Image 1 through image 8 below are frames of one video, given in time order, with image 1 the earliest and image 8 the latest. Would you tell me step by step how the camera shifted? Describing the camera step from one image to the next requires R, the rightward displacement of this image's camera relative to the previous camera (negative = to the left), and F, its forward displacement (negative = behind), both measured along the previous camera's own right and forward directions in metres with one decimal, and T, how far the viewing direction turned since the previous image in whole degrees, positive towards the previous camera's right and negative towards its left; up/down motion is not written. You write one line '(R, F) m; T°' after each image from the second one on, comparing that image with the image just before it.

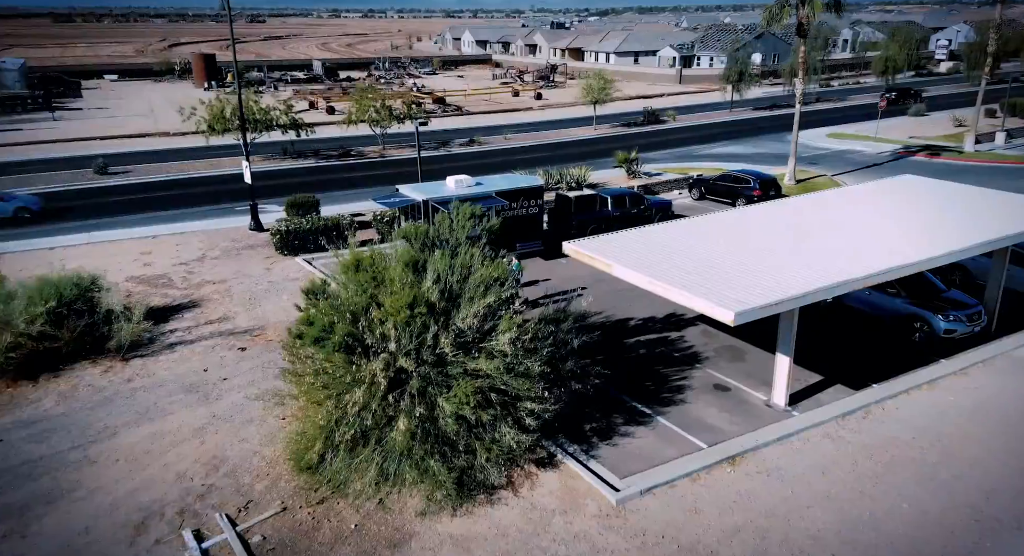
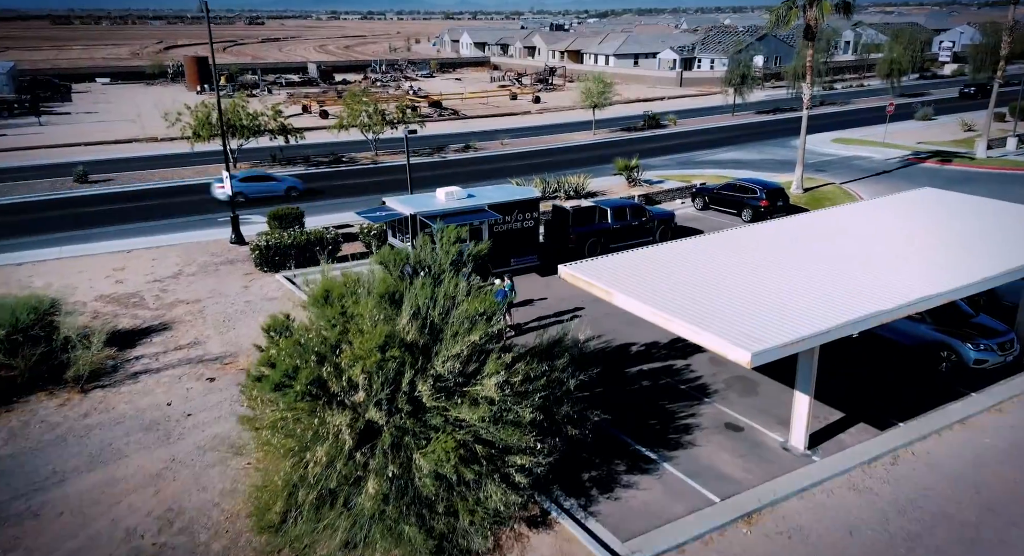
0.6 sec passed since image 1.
(+0.2, +1.3) m; 0°
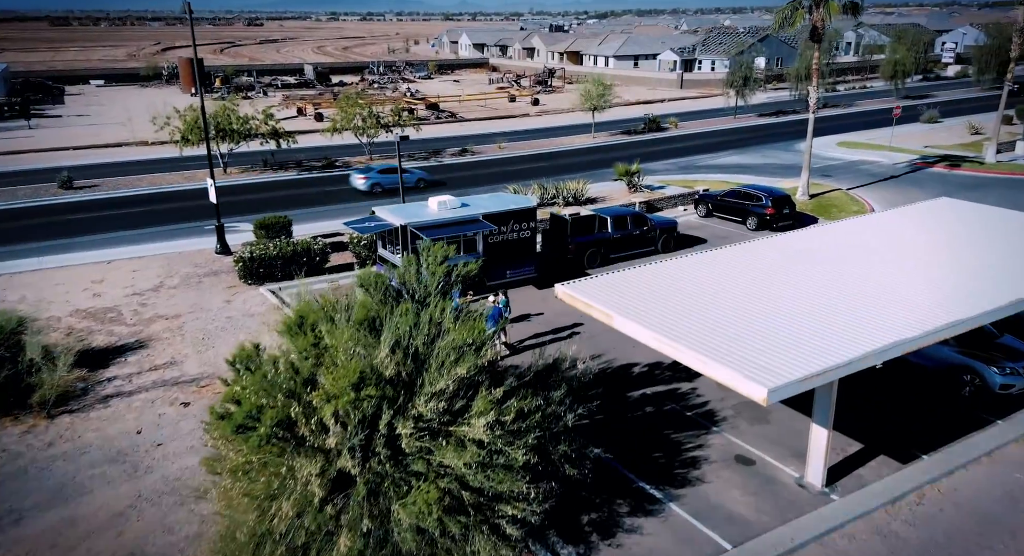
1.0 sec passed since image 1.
(+0.1, +0.9) m; 0°
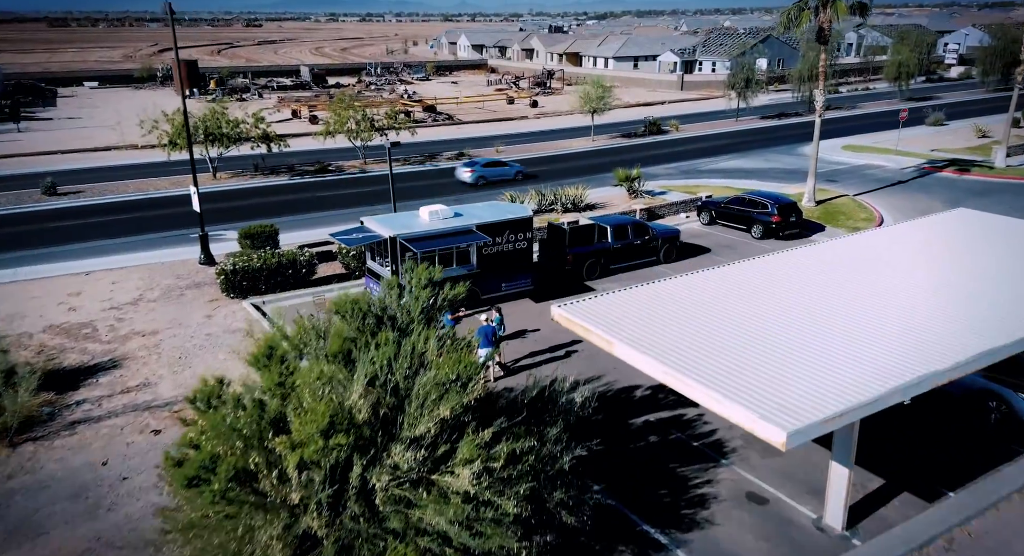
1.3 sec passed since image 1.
(+0.1, +0.9) m; 0°
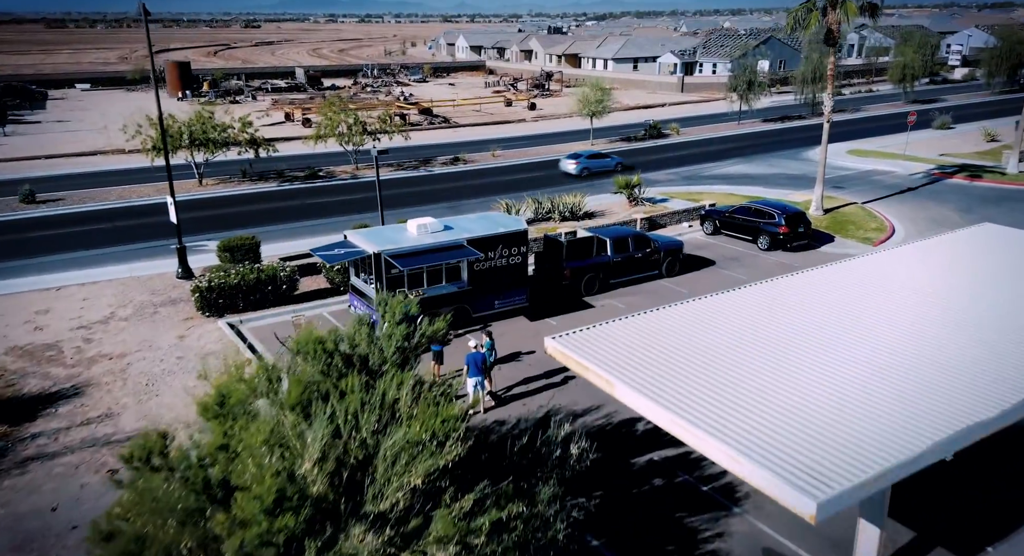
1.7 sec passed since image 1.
(+0.1, +1.1) m; 0°
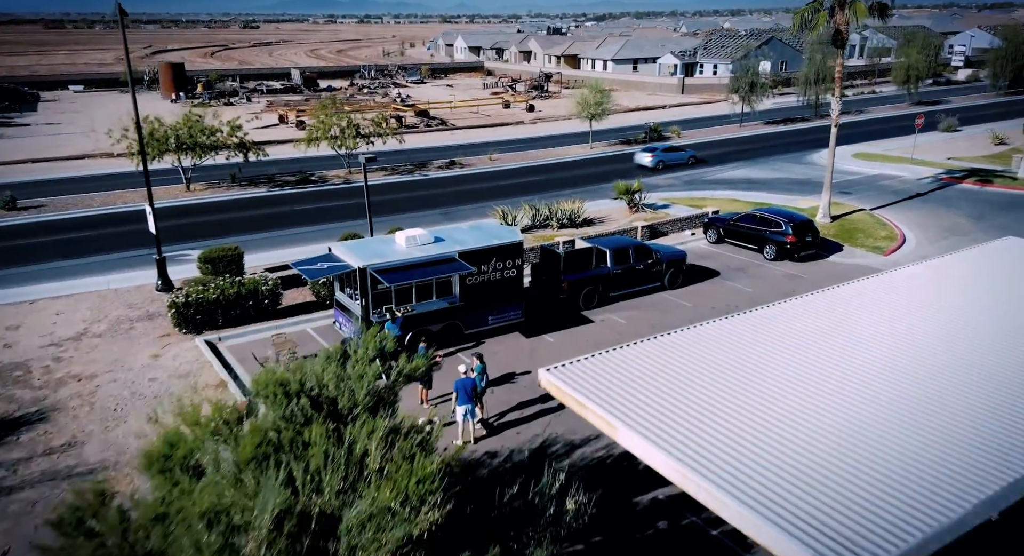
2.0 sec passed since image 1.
(+0.1, +1.0) m; 0°
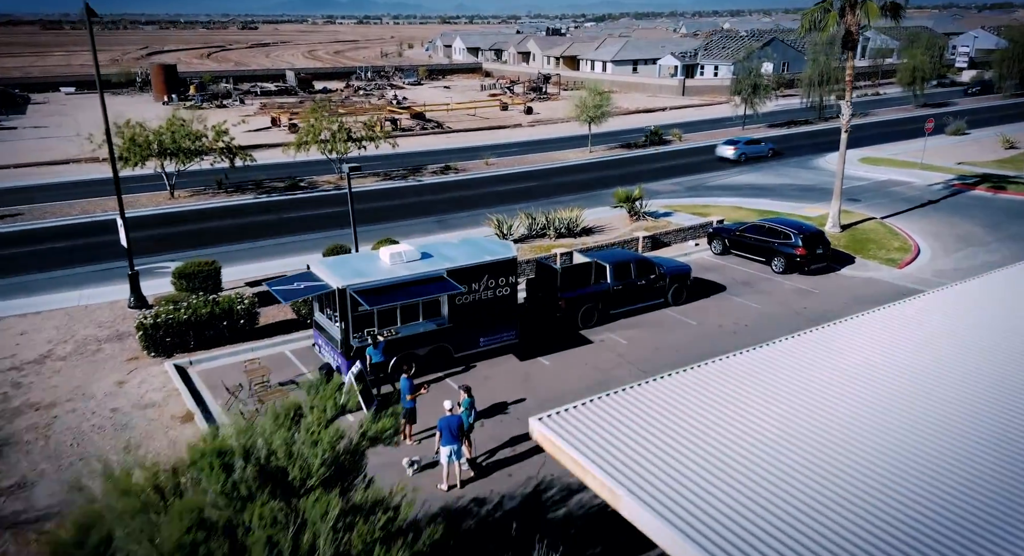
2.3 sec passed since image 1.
(+0.1, +1.2) m; 0°
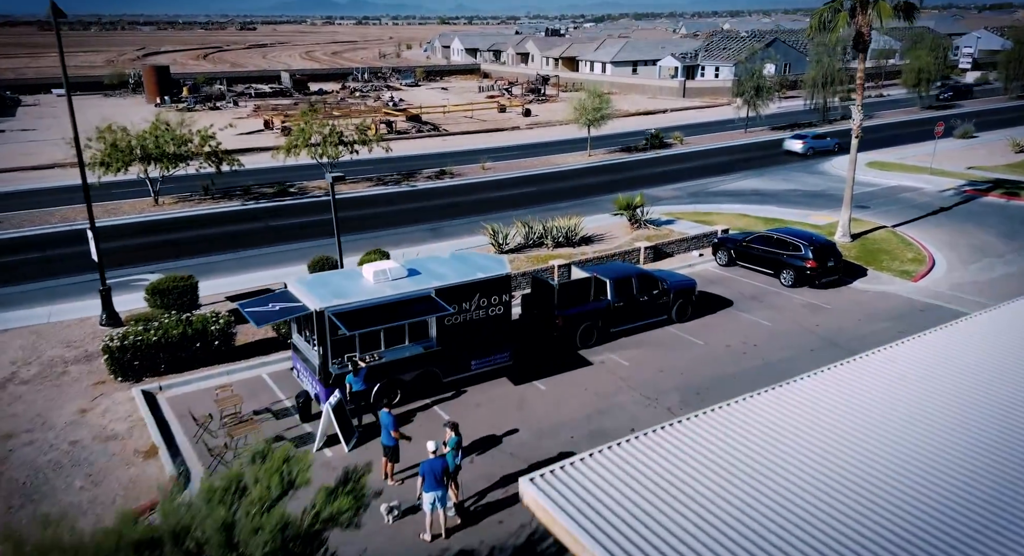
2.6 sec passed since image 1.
(+0.1, +1.1) m; 0°
